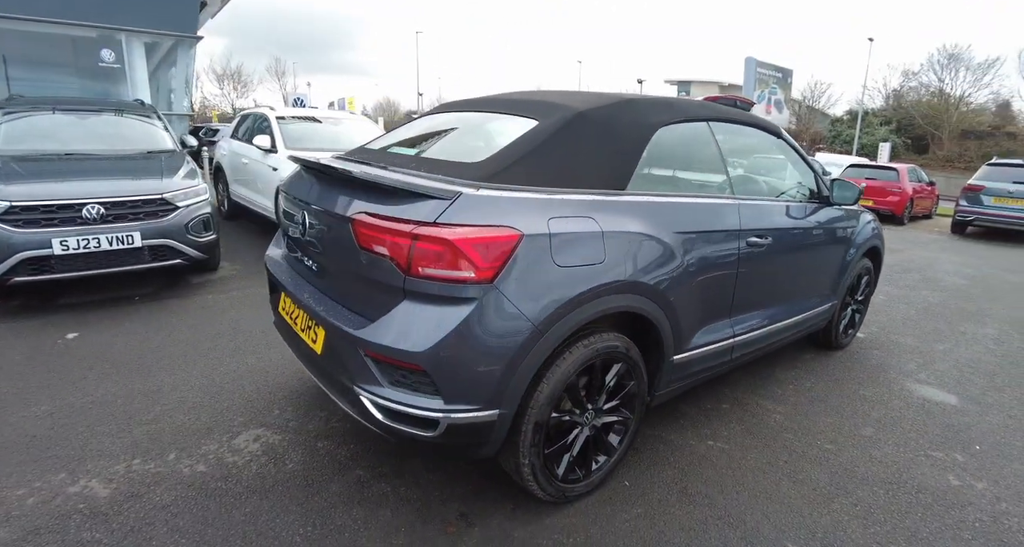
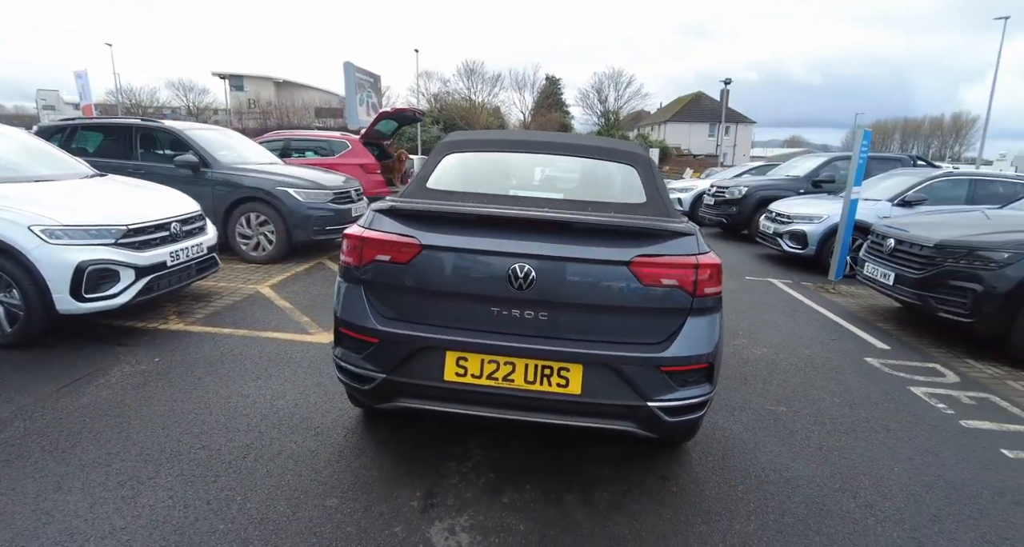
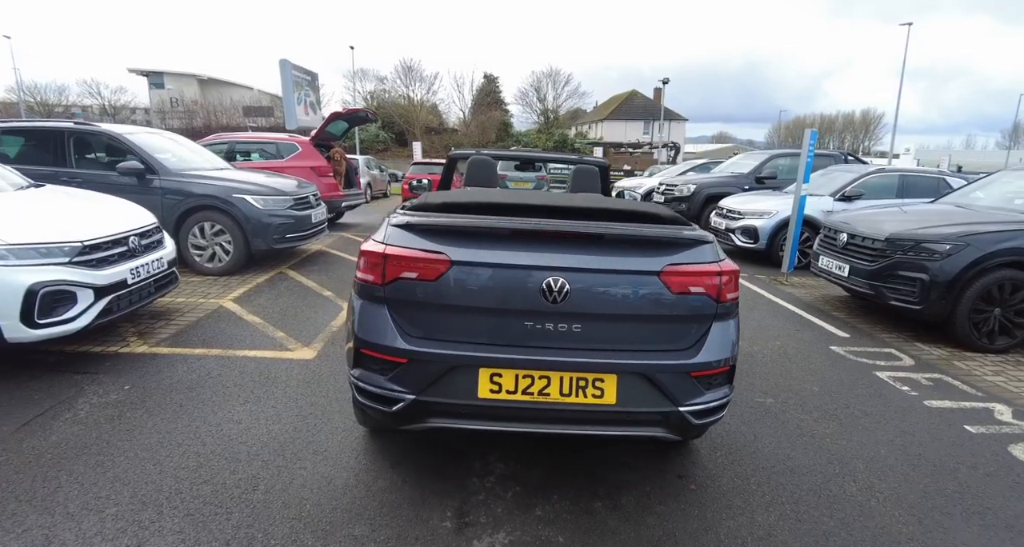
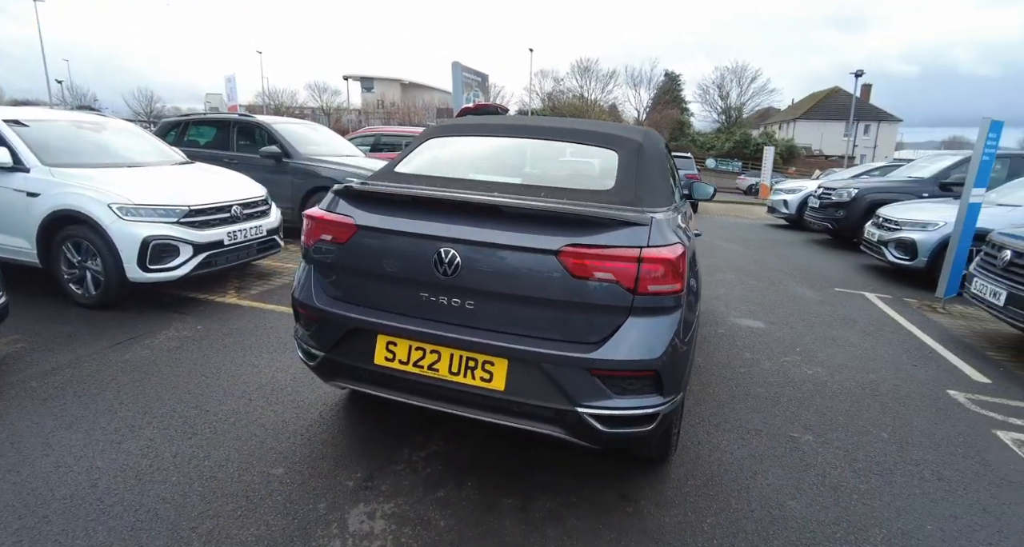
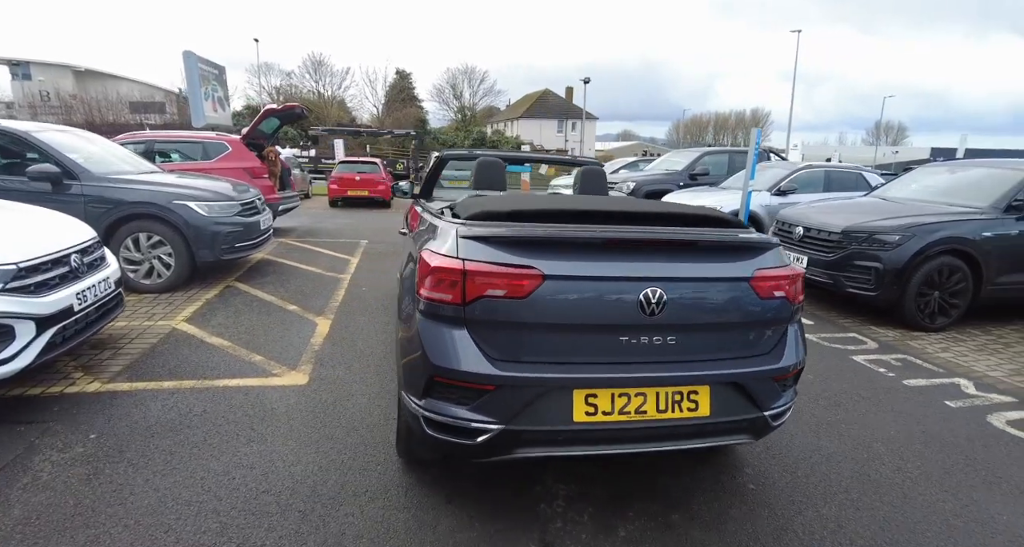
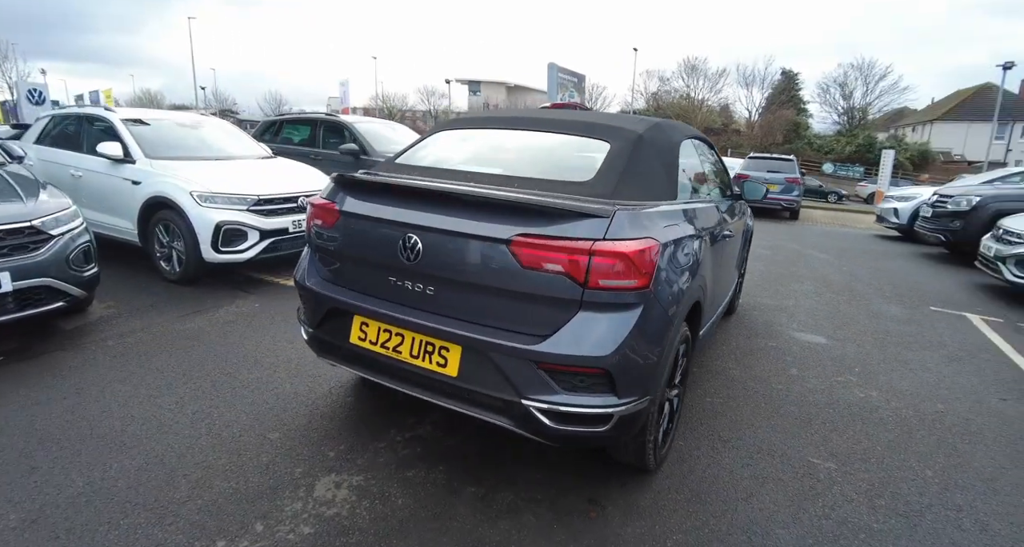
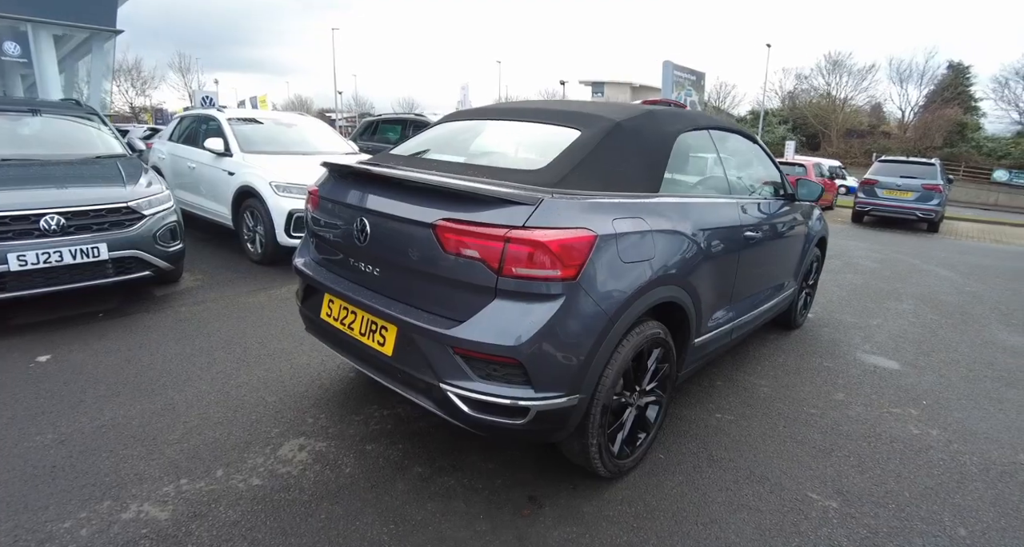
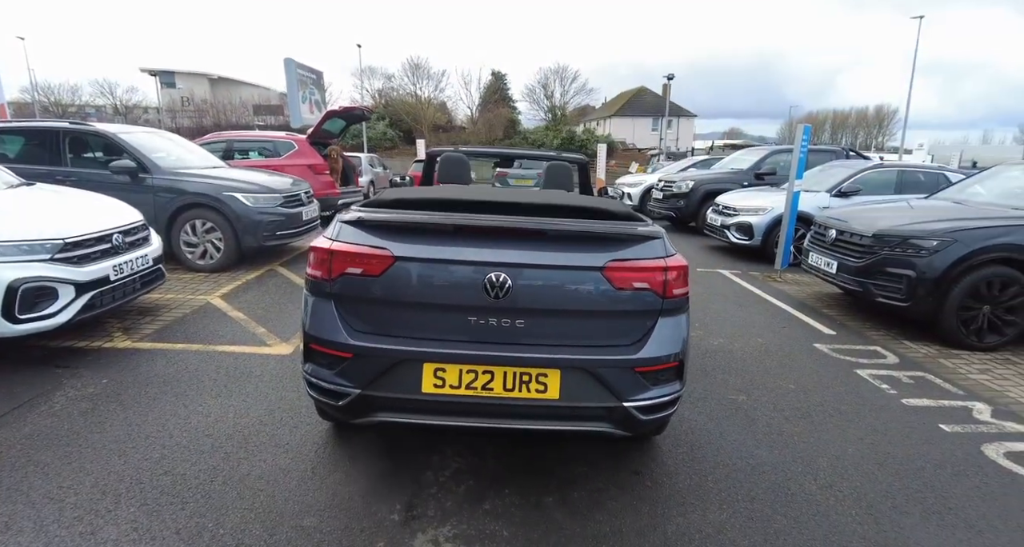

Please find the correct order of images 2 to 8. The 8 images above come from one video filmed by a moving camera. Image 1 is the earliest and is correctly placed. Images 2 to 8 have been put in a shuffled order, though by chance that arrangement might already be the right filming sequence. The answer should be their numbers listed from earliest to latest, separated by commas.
7, 6, 4, 2, 8, 3, 5
